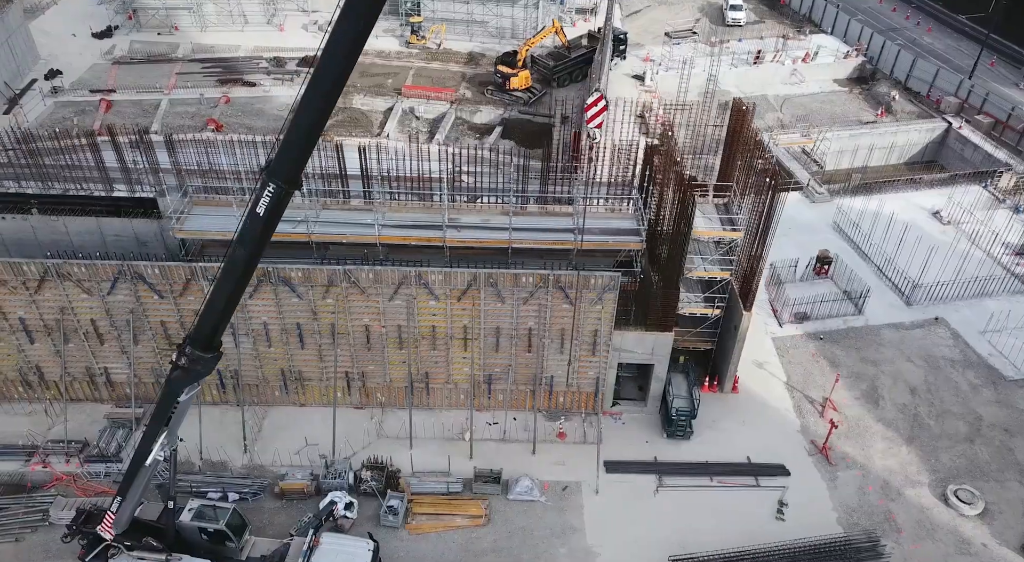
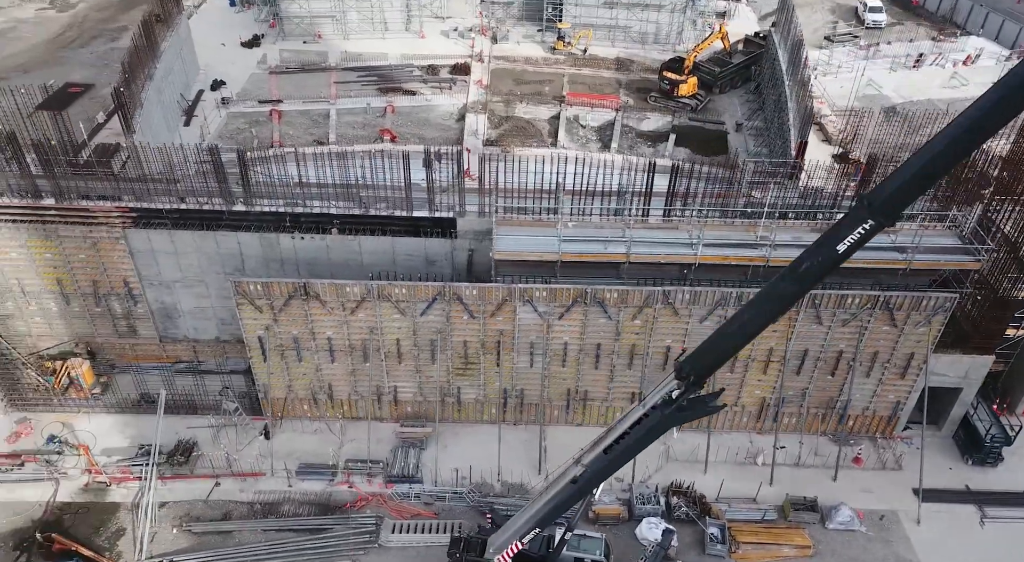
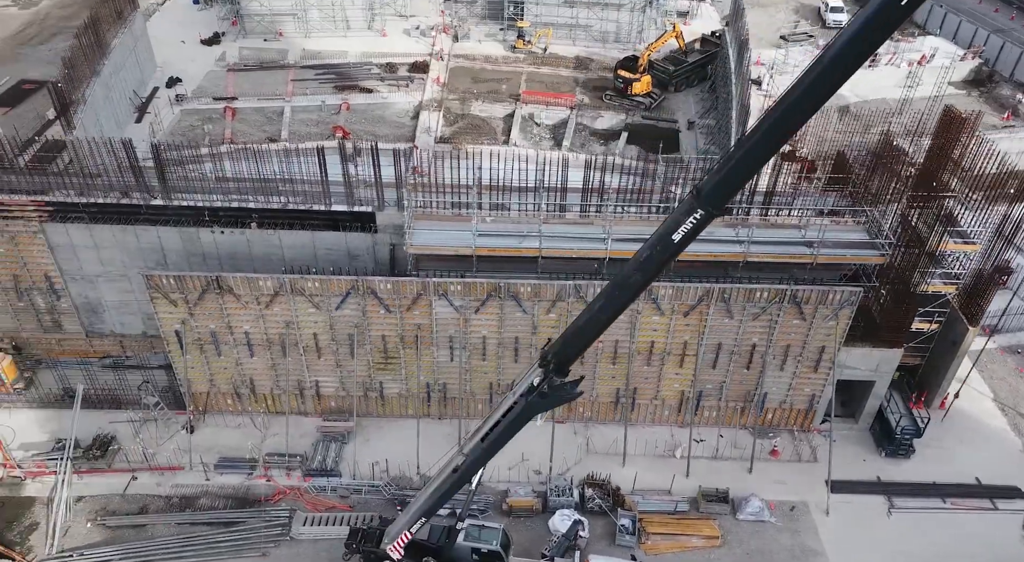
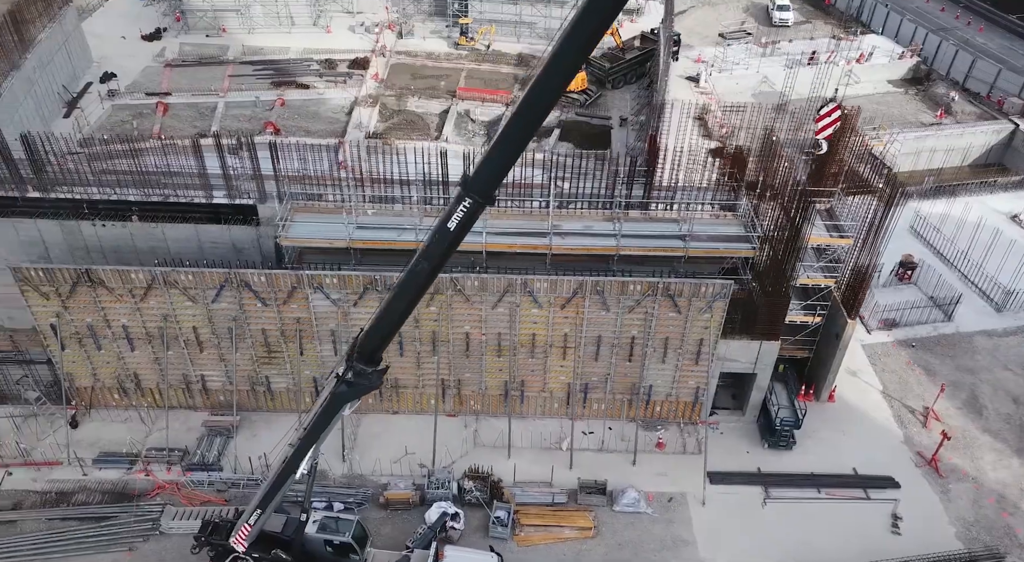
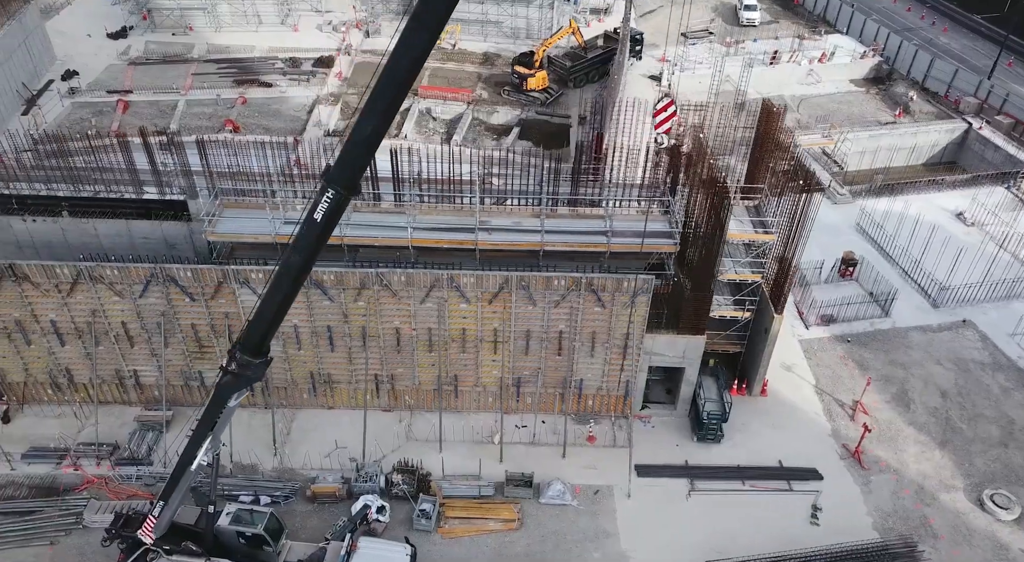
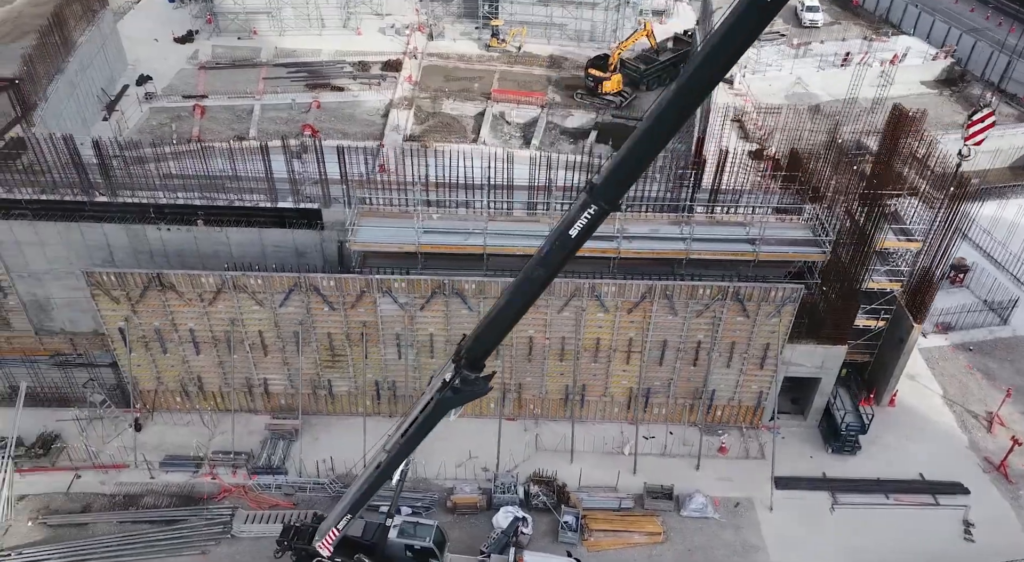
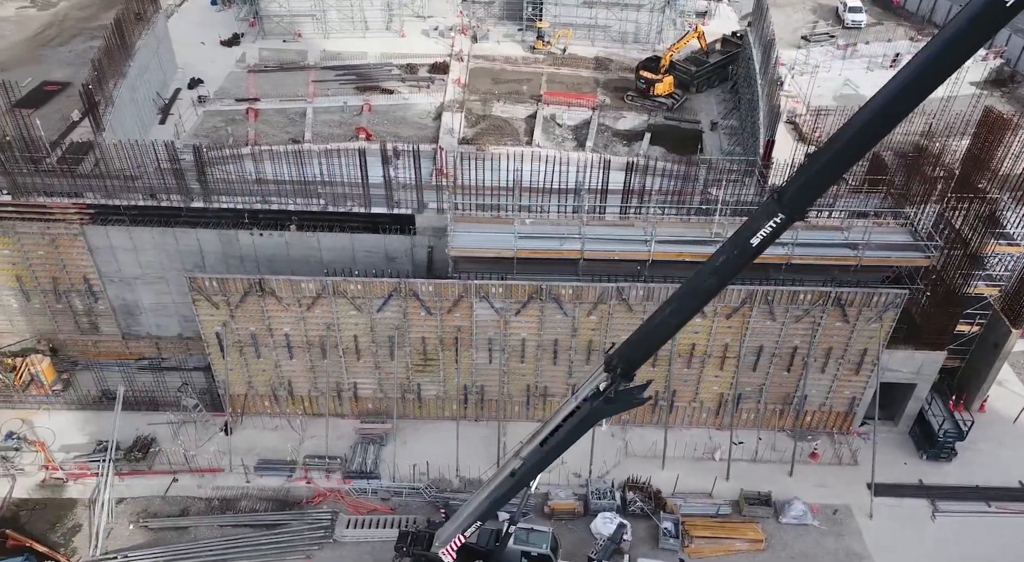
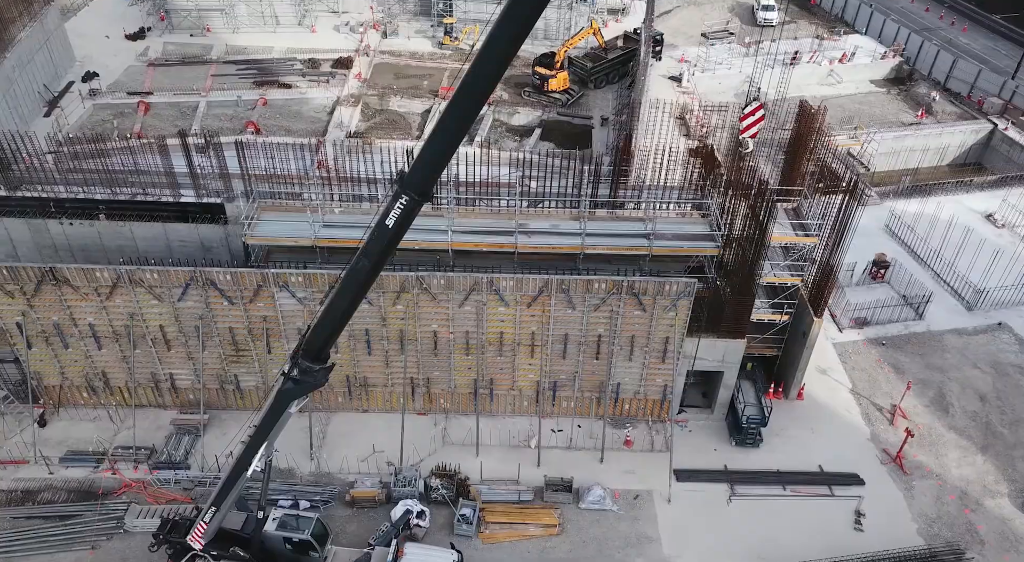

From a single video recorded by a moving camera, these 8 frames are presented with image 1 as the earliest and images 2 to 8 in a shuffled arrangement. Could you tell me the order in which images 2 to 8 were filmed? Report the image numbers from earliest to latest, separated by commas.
5, 8, 4, 6, 3, 7, 2
